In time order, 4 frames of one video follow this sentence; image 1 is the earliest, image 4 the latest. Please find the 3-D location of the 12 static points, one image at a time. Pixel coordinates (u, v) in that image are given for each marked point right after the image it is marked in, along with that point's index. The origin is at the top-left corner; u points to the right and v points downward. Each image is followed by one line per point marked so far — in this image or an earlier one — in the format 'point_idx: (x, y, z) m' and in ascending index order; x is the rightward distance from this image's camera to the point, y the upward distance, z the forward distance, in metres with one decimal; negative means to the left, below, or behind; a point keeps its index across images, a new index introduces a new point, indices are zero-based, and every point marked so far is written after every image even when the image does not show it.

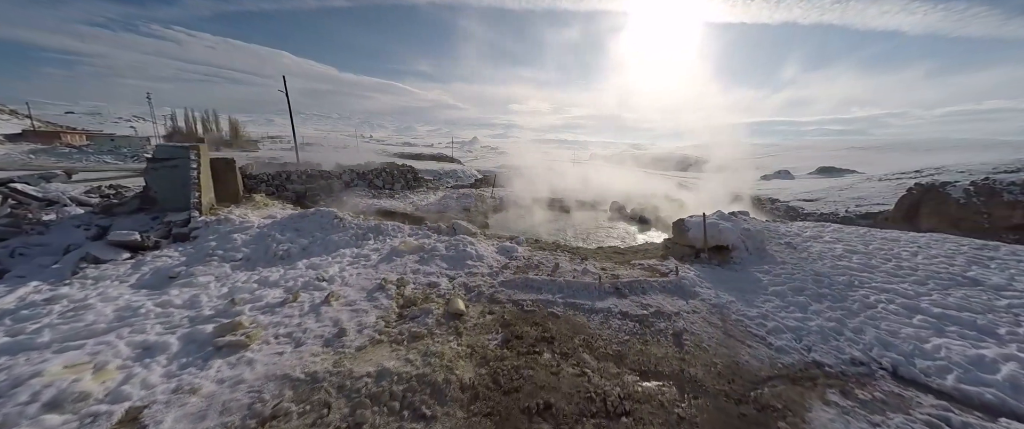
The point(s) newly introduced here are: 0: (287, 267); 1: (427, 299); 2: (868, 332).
0: (-3.7, -0.9, +5.0) m
1: (-1.1, -1.1, +3.7) m
2: (+4.2, -1.4, +3.6) m
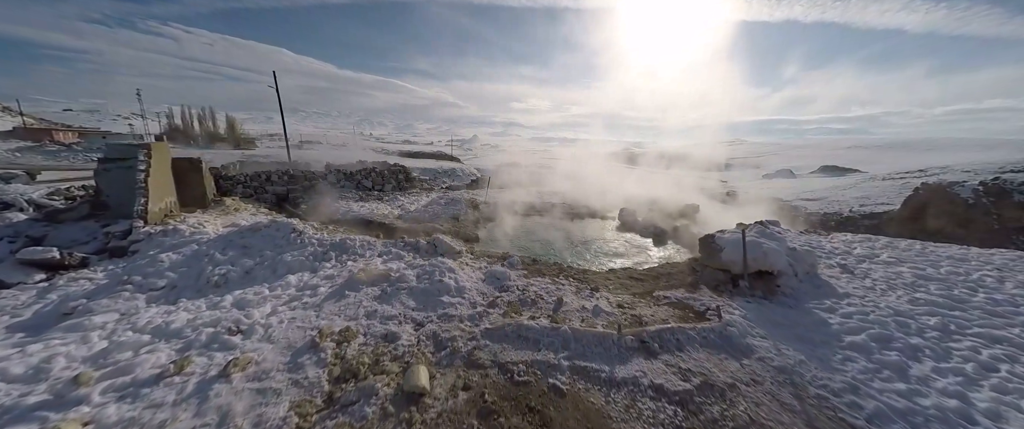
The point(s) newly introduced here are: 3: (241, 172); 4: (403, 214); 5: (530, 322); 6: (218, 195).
0: (-3.8, -1.1, +3.8) m
1: (-1.2, -1.3, +2.6) m
2: (+4.1, -1.7, +2.5) m
3: (-13.7, +2.2, +15.2) m
4: (-3.3, 0.0, +9.0) m
5: (+0.2, -1.2, +3.3) m
6: (-11.7, +0.8, +11.9) m
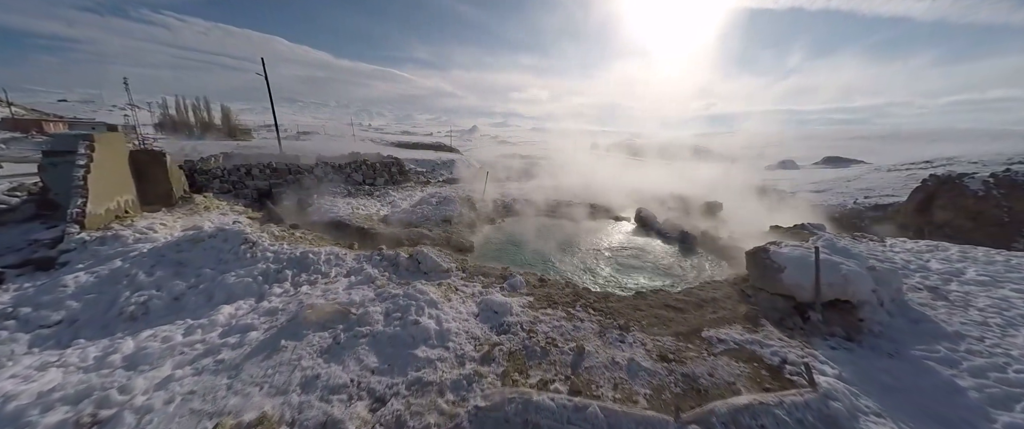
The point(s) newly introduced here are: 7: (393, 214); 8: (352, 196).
0: (-3.8, -1.3, +2.8) m
1: (-1.2, -1.5, +1.6) m
2: (+4.1, -1.9, +1.4) m
3: (-13.7, +2.4, +14.1) m
4: (-3.2, 0.0, +8.0) m
5: (+0.2, -1.3, +2.2) m
6: (-11.7, +0.9, +10.8) m
7: (-3.1, 0.0, +7.8) m
8: (-7.0, +0.8, +13.2) m
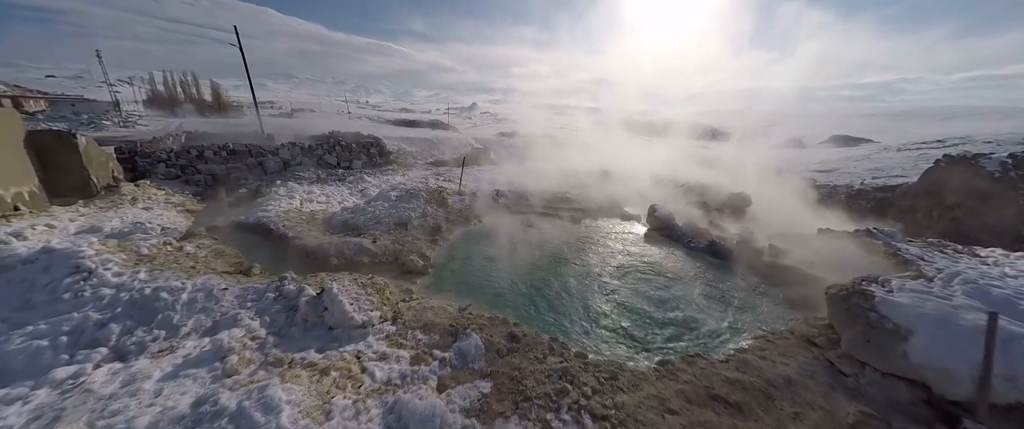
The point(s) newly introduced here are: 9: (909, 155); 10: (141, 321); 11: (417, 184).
0: (-4.2, -1.6, +1.4) m
1: (-1.6, -1.9, +0.2) m
2: (+3.7, -2.2, 0.0) m
3: (-14.1, +2.9, +12.4) m
4: (-3.6, +0.1, +6.4) m
5: (-0.2, -1.7, +0.8) m
6: (-12.1, +1.1, +9.2) m
7: (-3.5, +0.1, +6.3) m
8: (-7.4, +1.2, +11.6) m
9: (+26.4, +3.8, +19.5) m
10: (-3.4, -0.9, +2.8) m
11: (-2.3, +0.8, +7.5) m
